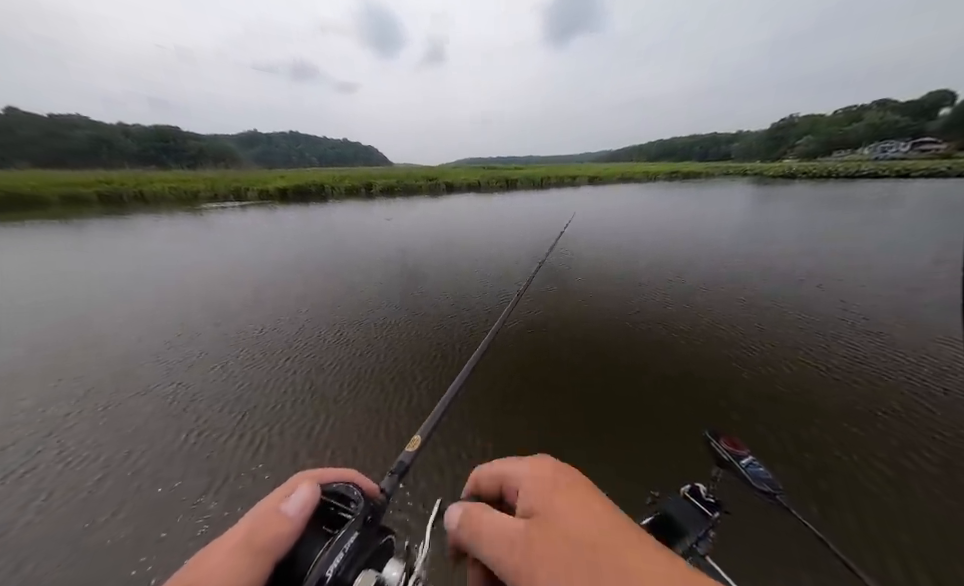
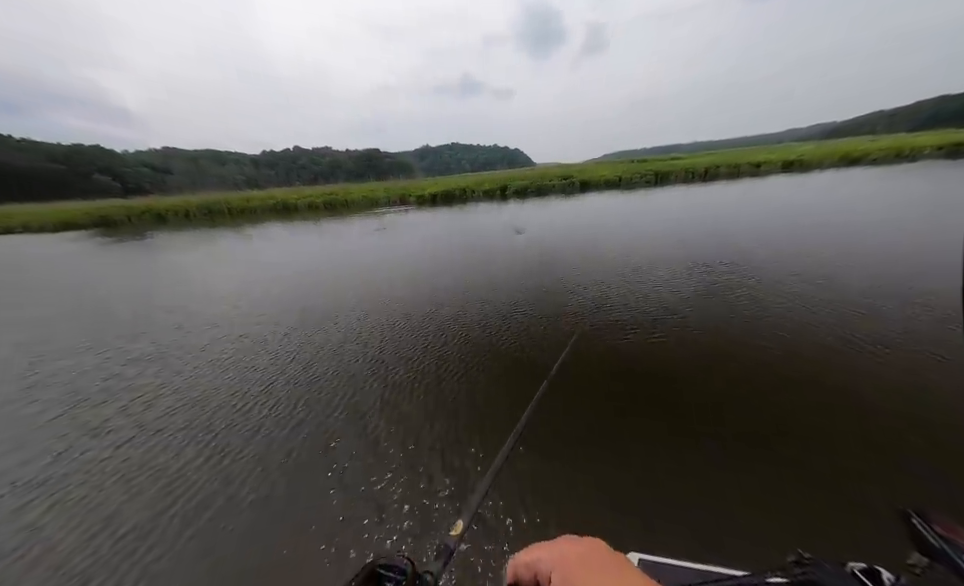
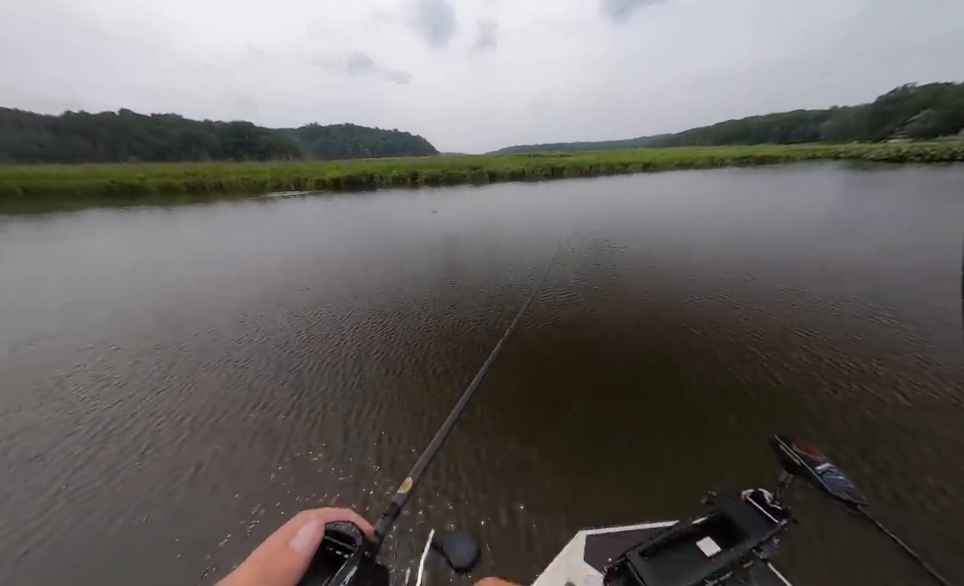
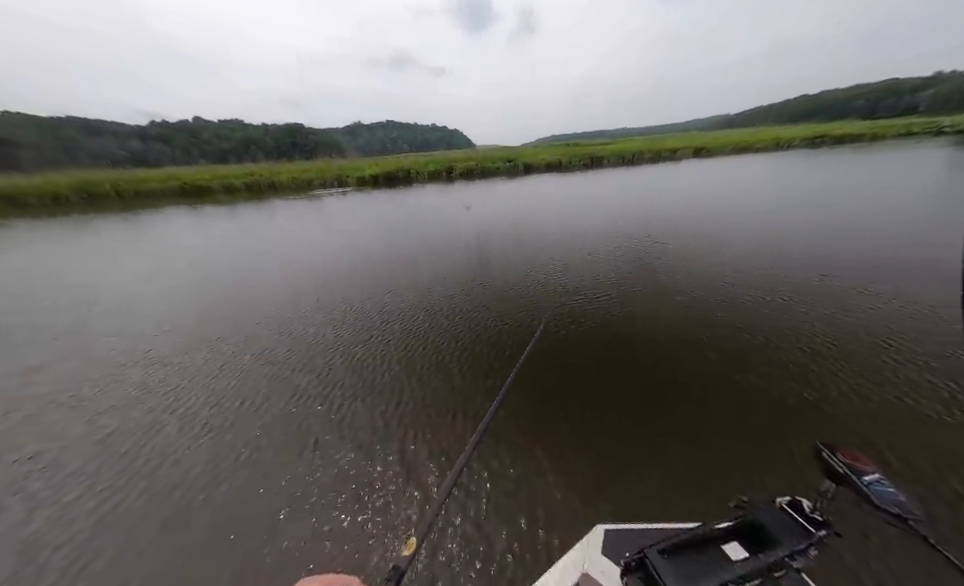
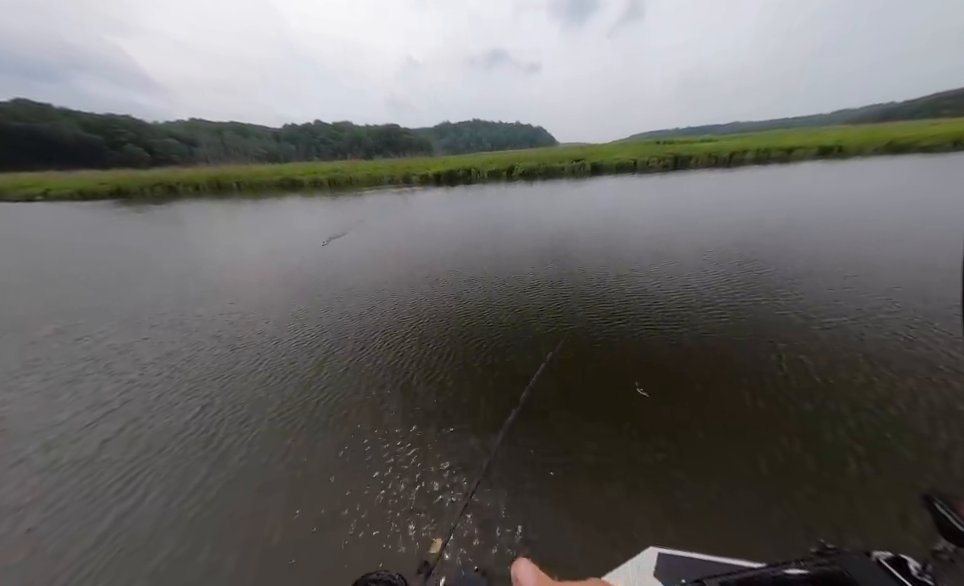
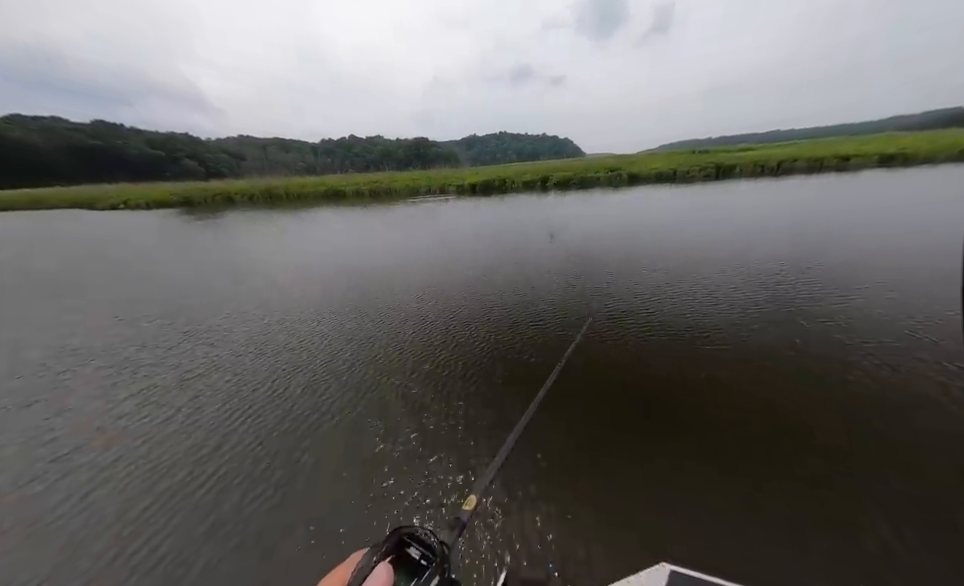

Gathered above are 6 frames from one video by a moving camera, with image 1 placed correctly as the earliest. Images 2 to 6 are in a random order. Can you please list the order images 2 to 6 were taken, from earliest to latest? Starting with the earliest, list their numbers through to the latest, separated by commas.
3, 4, 2, 6, 5
